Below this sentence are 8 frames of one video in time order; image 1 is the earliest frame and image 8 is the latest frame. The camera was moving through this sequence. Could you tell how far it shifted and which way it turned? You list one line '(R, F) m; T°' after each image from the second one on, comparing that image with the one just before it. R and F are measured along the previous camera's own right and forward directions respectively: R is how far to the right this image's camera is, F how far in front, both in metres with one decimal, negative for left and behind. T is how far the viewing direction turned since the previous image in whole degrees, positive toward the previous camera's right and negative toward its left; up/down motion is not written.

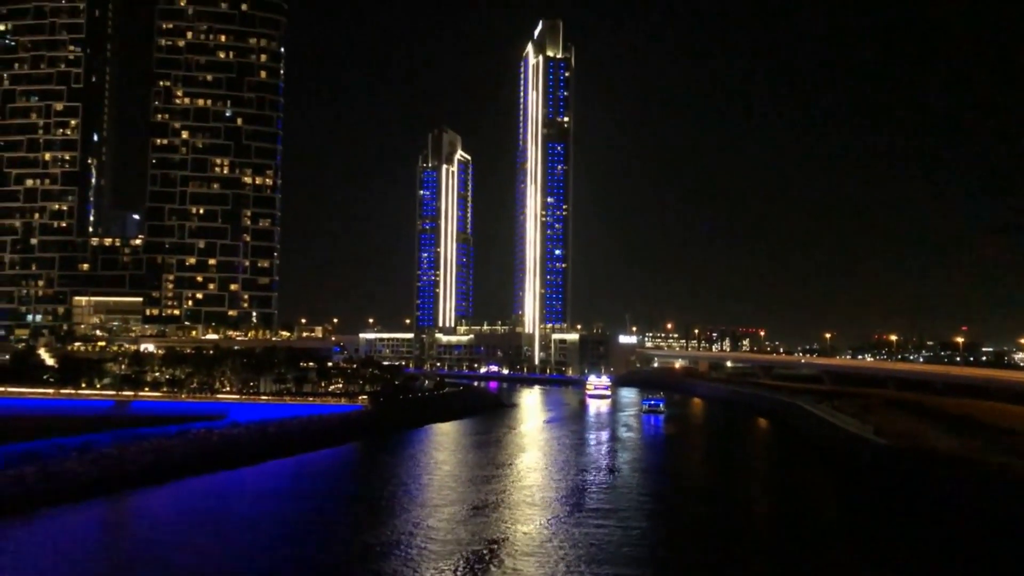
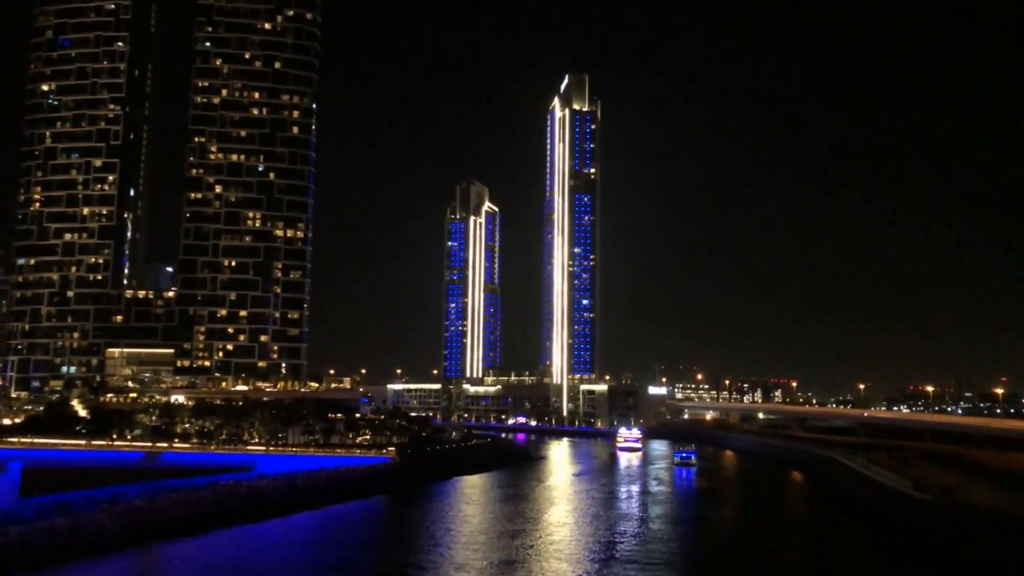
(0.0, 0.0) m; -2°
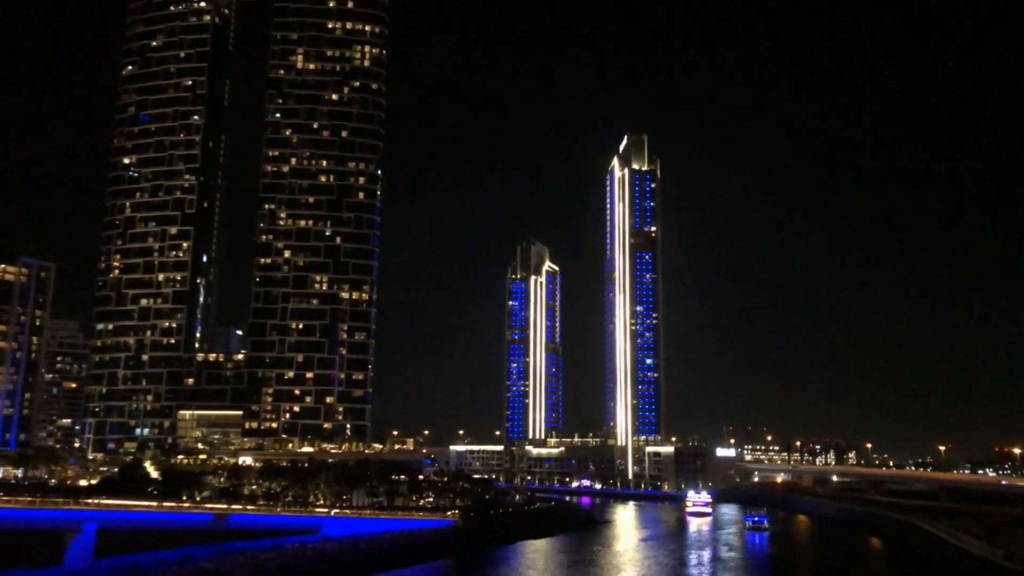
(0.0, +0.1) m; -4°
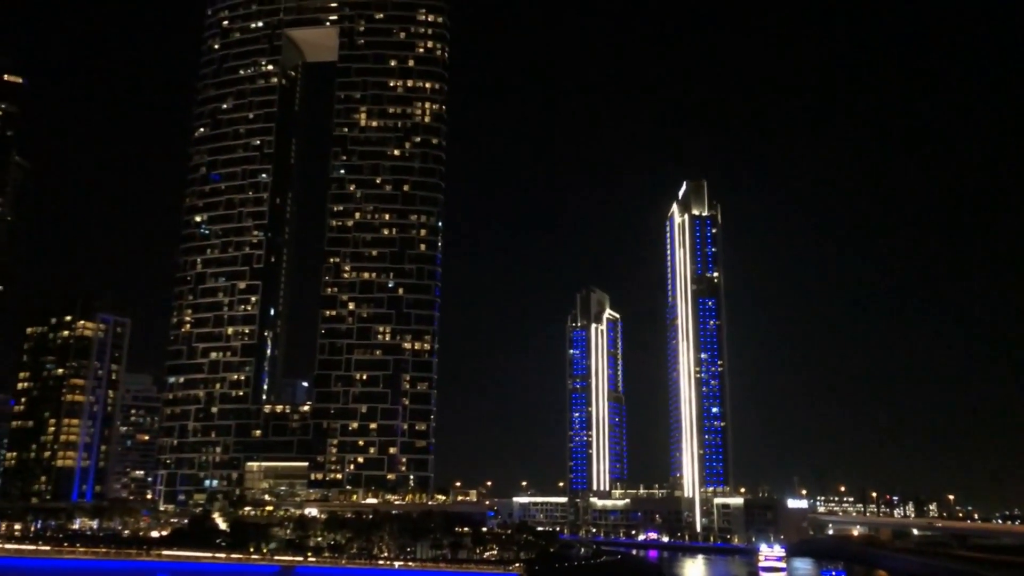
(+0.1, +0.1) m; -4°
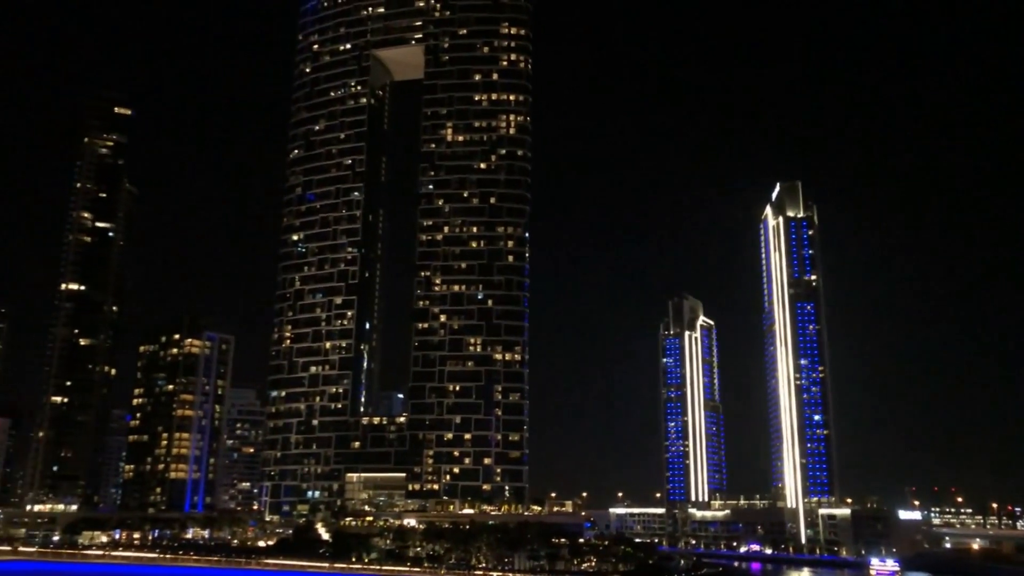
(+2.1, +1.1) m; -6°
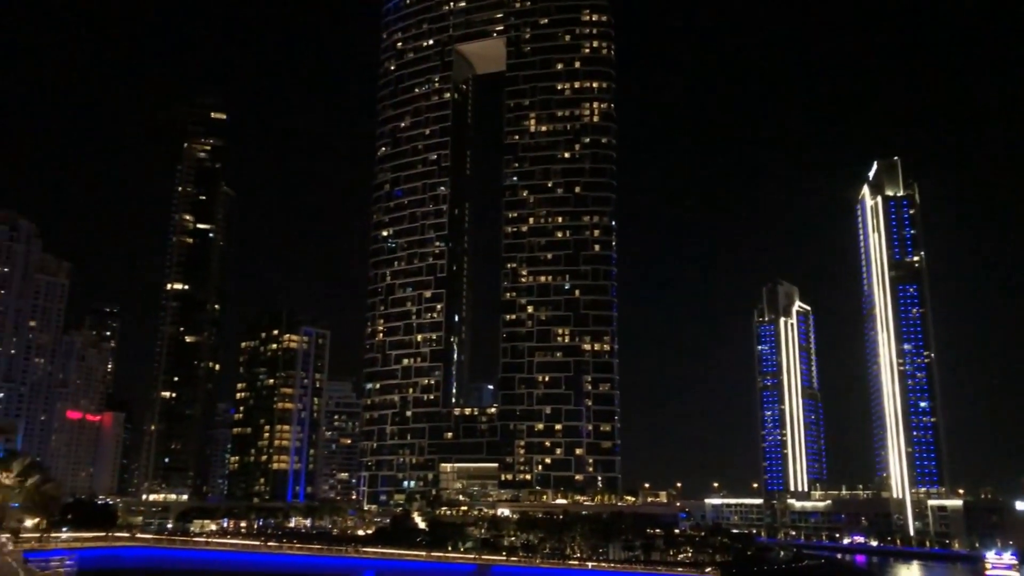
(+1.1, +0.7) m; -6°
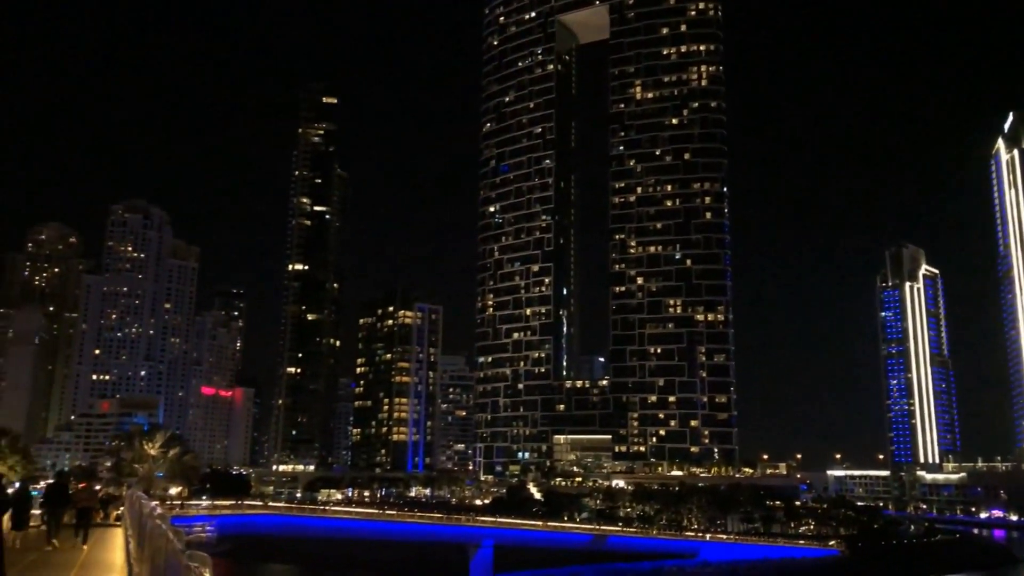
(+0.3, 0.0) m; -7°
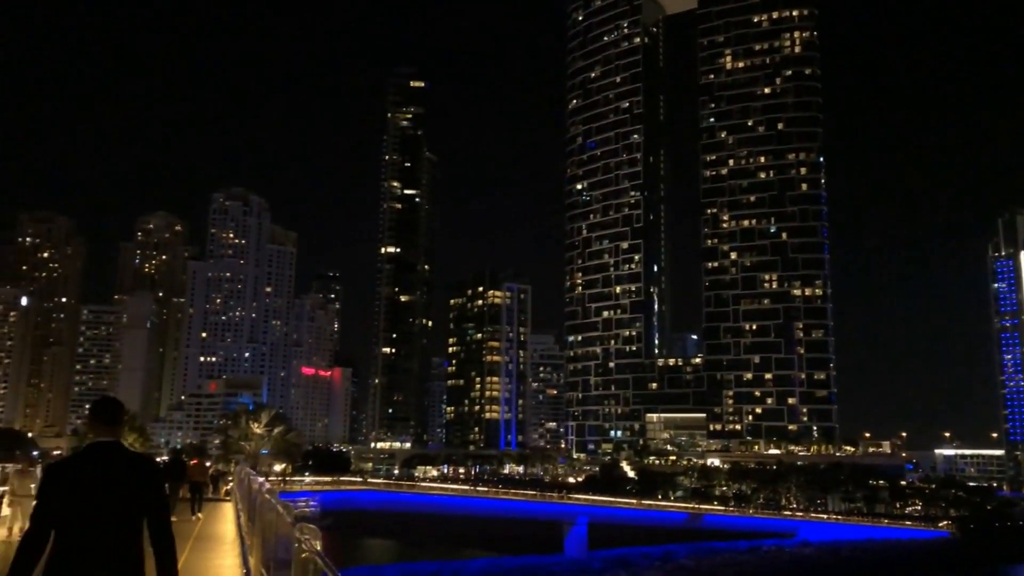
(-0.4, +0.3) m; -6°
